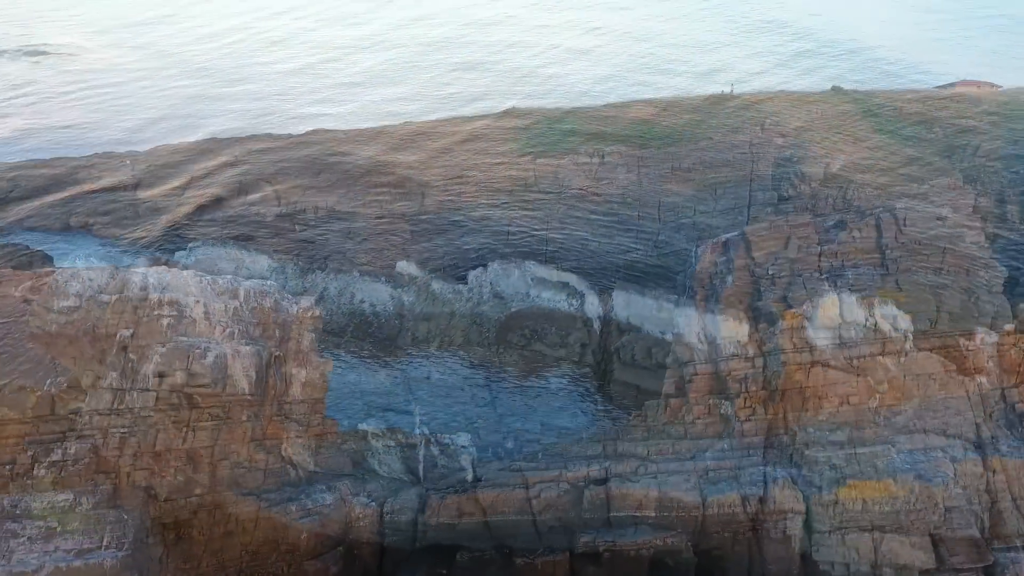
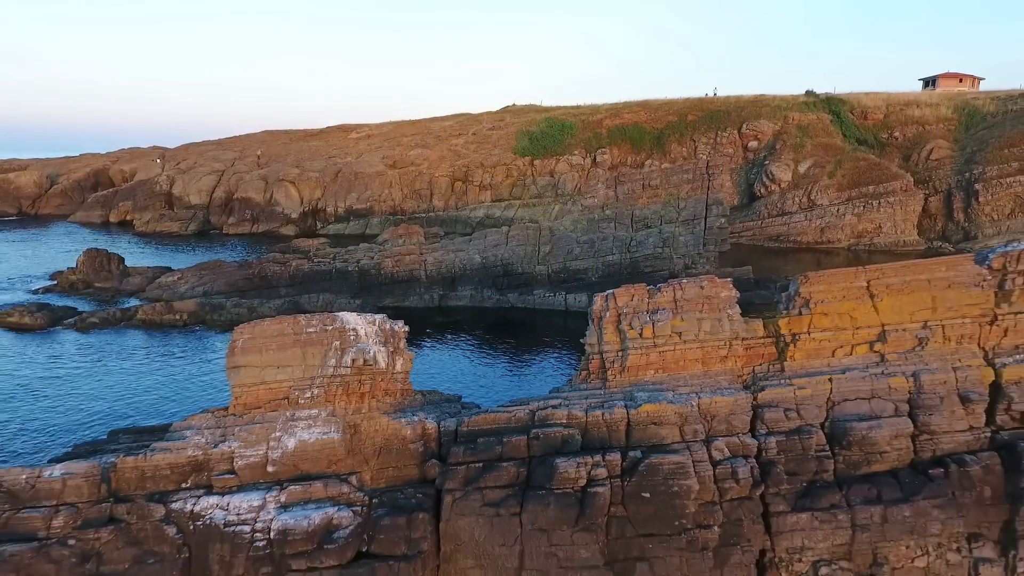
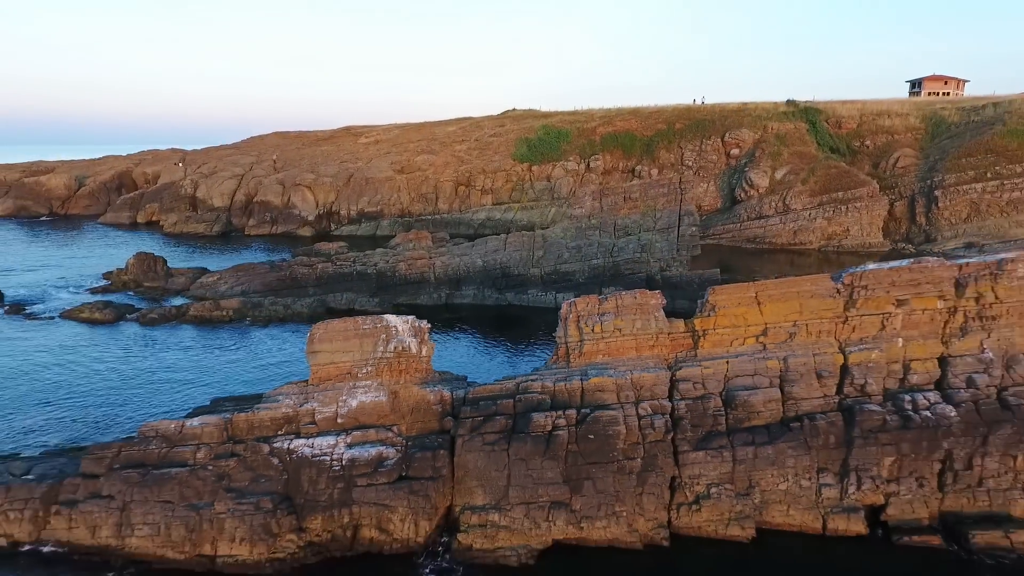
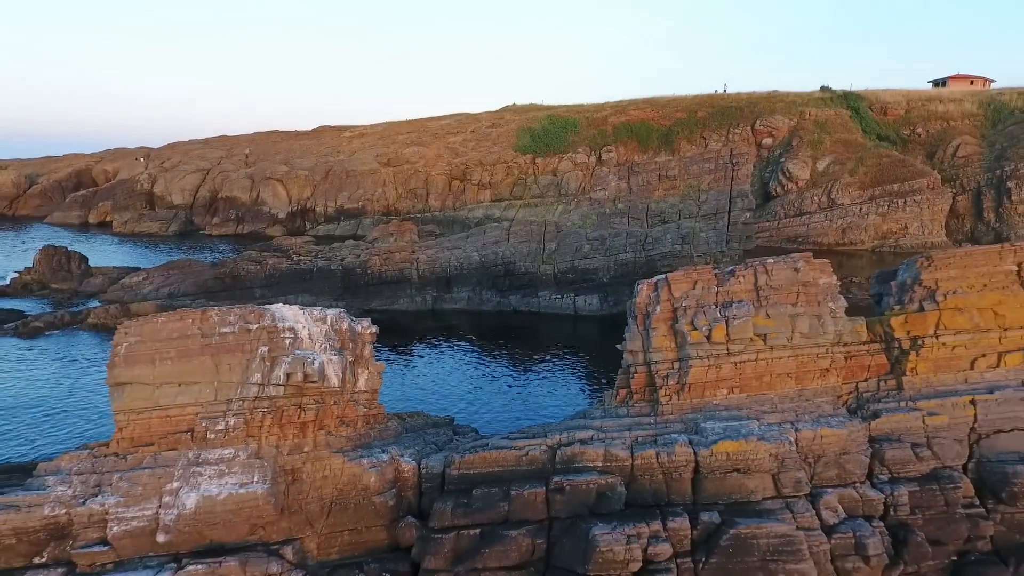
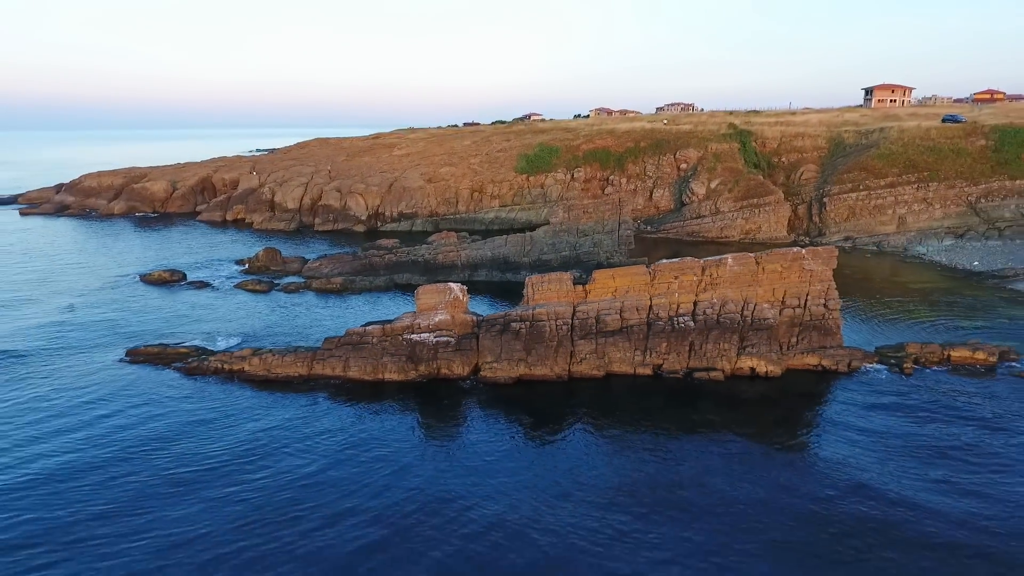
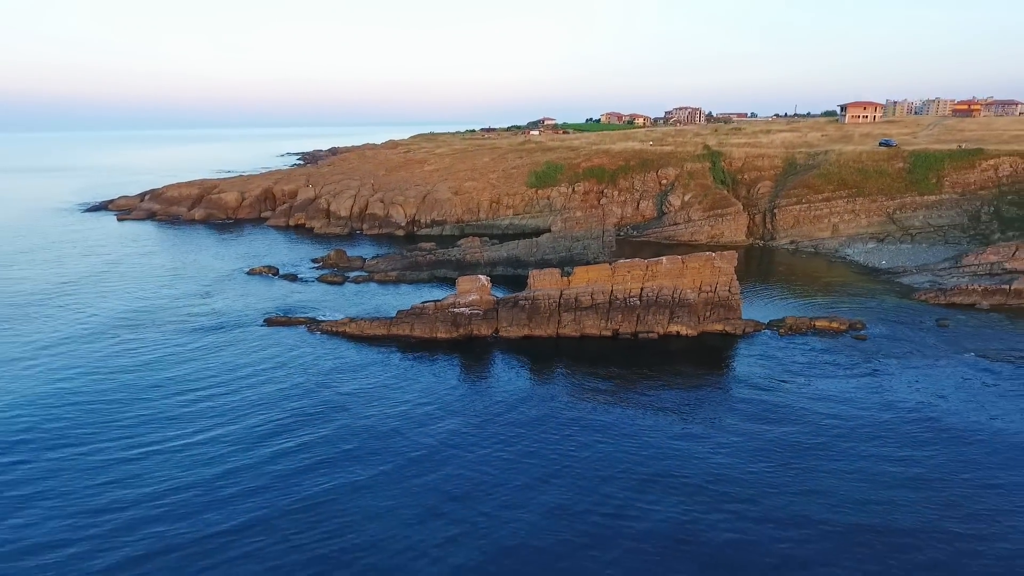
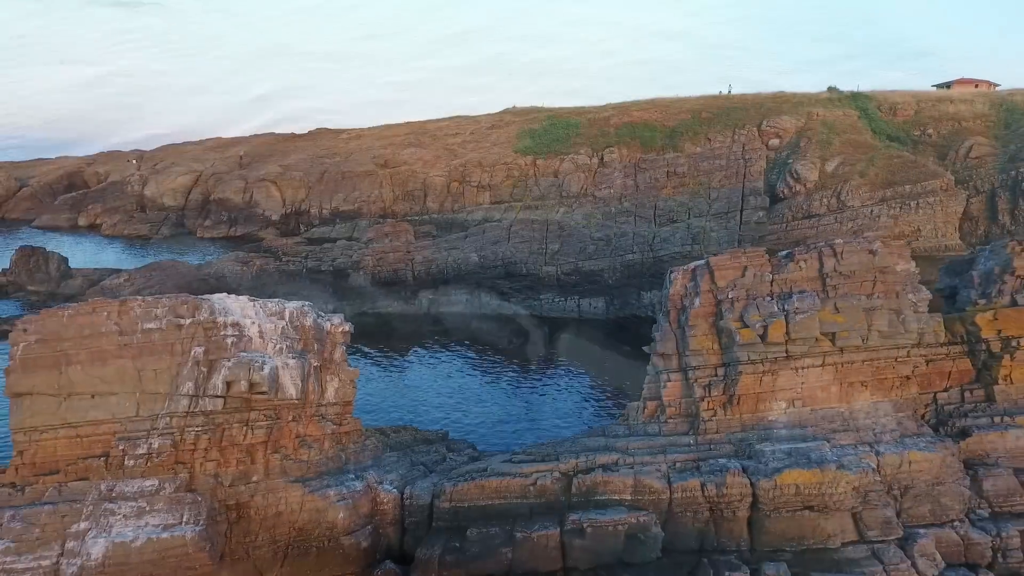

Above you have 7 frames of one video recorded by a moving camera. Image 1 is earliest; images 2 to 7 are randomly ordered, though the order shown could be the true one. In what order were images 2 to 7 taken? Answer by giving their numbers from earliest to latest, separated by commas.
7, 4, 2, 3, 5, 6
